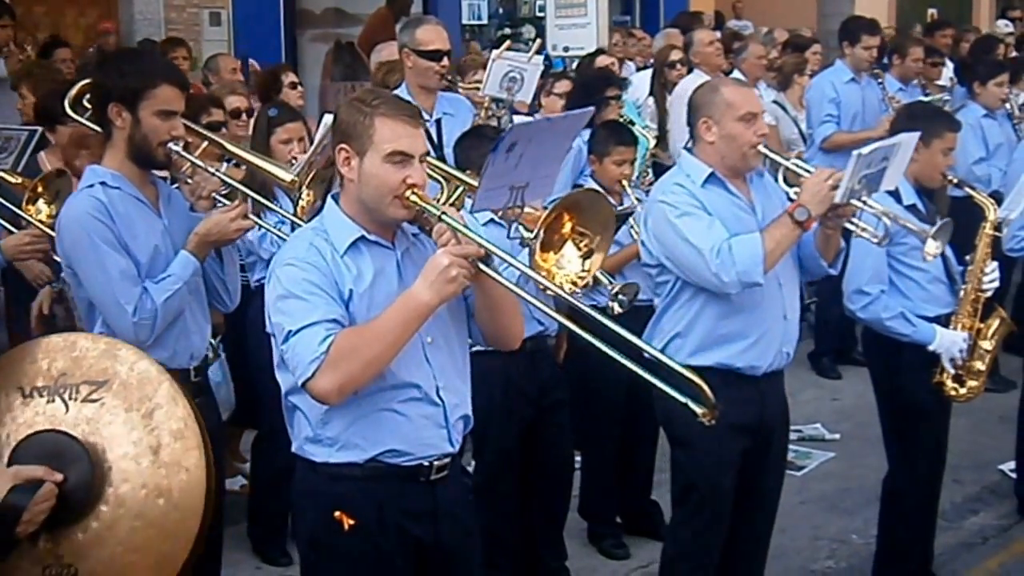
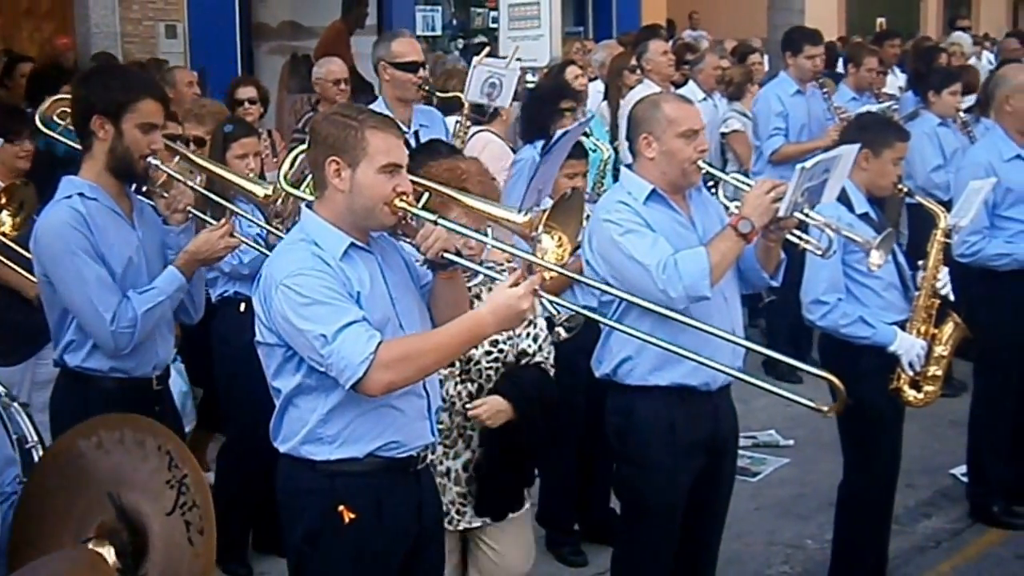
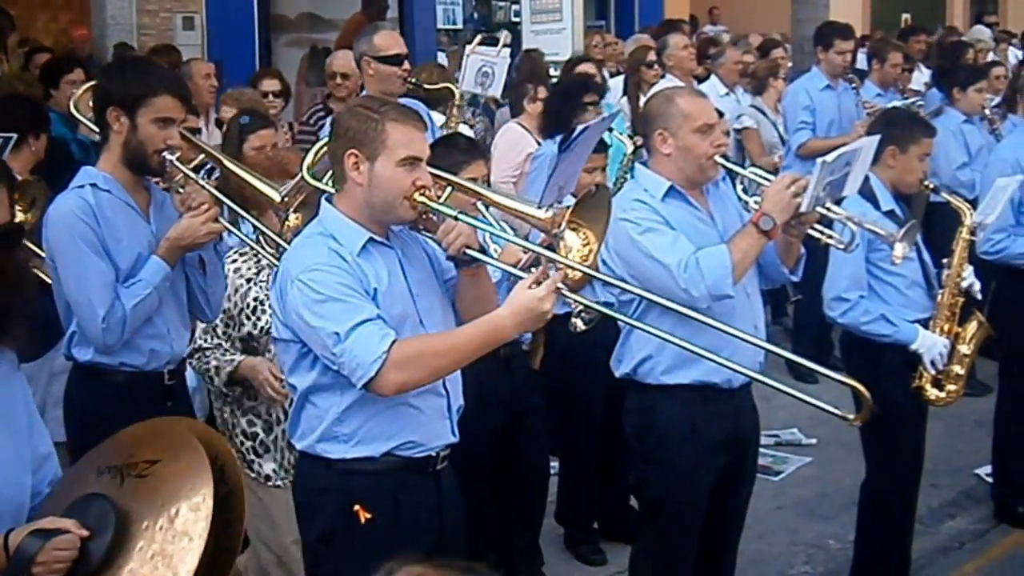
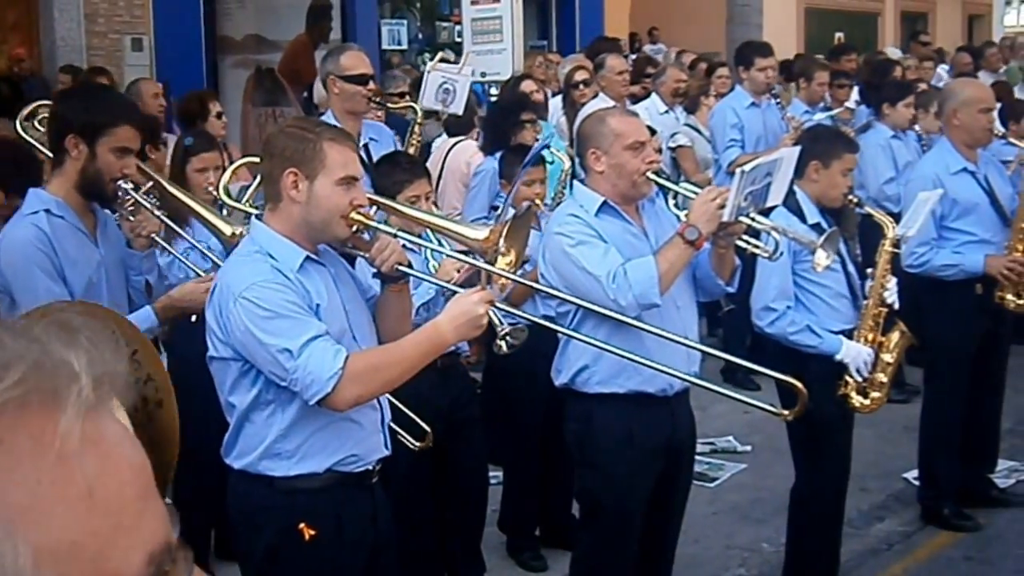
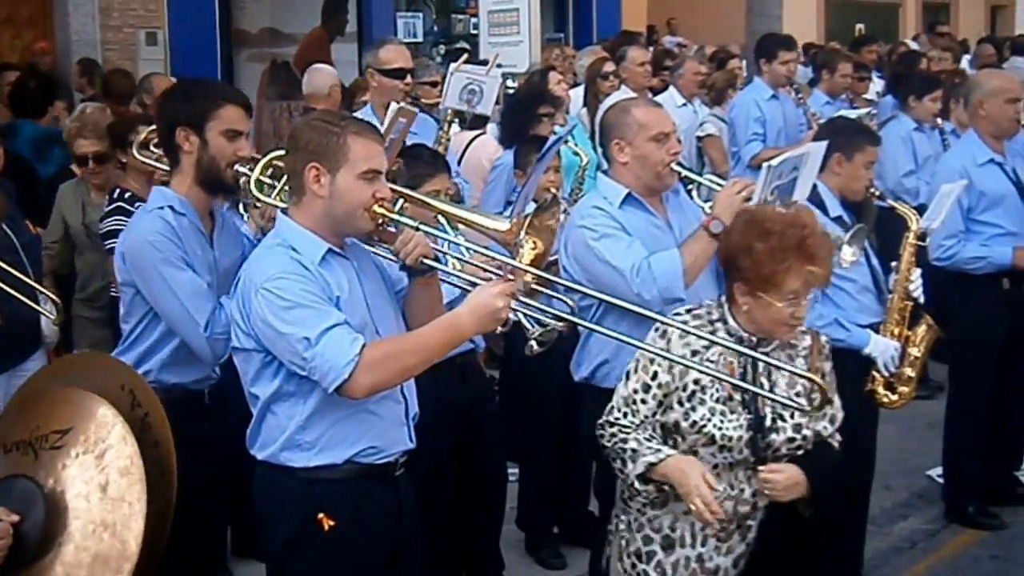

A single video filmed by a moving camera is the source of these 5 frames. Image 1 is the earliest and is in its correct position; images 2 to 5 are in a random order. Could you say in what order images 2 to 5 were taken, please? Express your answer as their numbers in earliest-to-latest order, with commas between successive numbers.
3, 2, 5, 4
